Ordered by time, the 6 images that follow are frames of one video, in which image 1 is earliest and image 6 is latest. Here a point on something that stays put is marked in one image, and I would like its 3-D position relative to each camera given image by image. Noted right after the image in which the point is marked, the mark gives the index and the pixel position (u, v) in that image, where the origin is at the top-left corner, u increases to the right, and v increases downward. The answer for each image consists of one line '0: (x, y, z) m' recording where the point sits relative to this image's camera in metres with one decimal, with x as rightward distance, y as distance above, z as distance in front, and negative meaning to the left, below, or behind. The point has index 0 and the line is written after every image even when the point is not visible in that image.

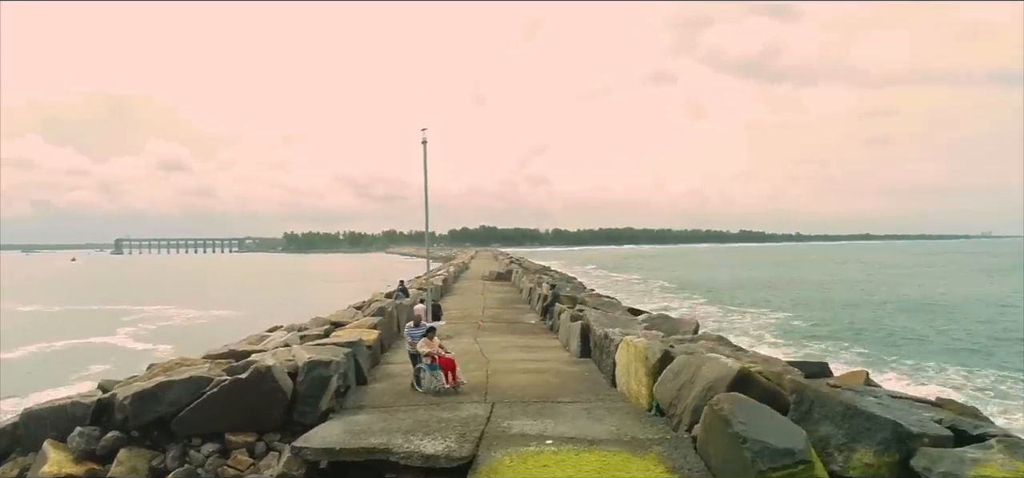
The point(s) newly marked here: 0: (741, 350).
0: (+1.6, -0.8, +5.4) m
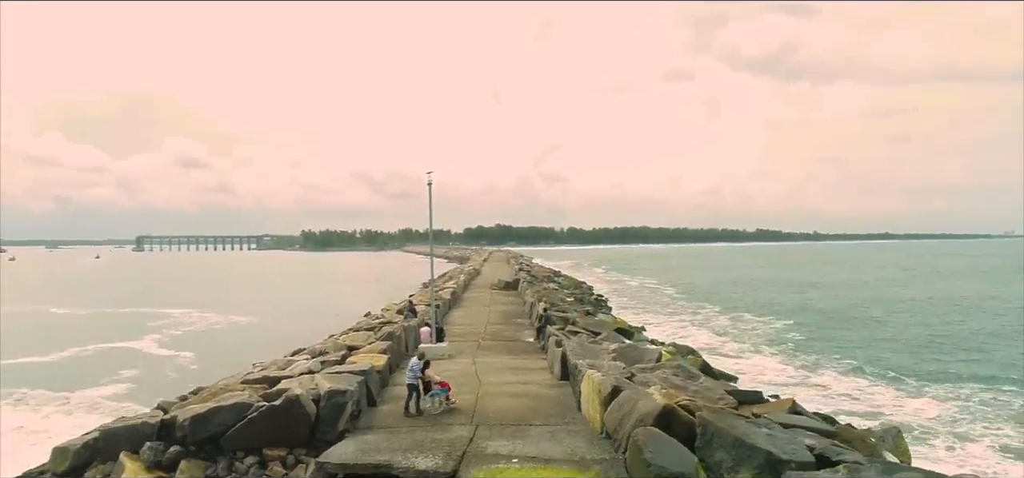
0: (+1.5, -1.2, +6.3) m
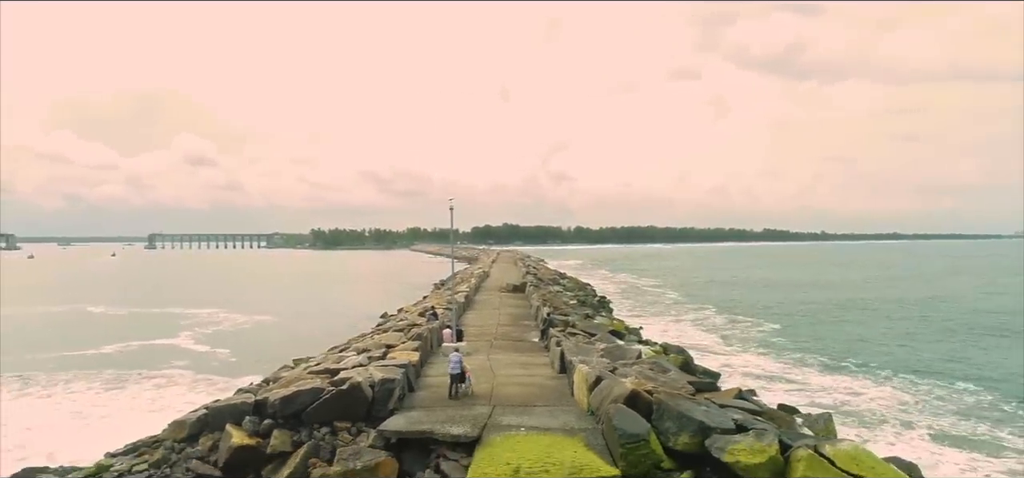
0: (+1.6, -1.4, +7.8) m
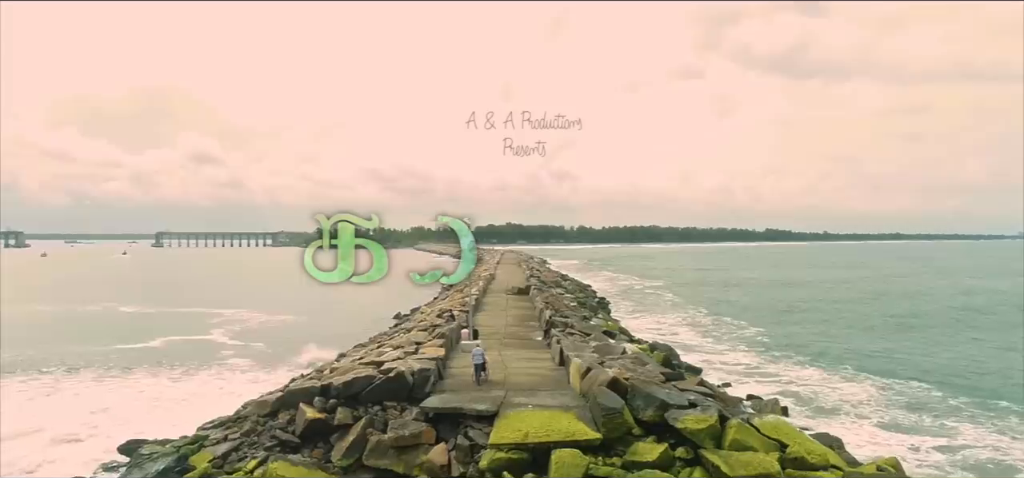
0: (+1.7, -1.6, +9.6) m
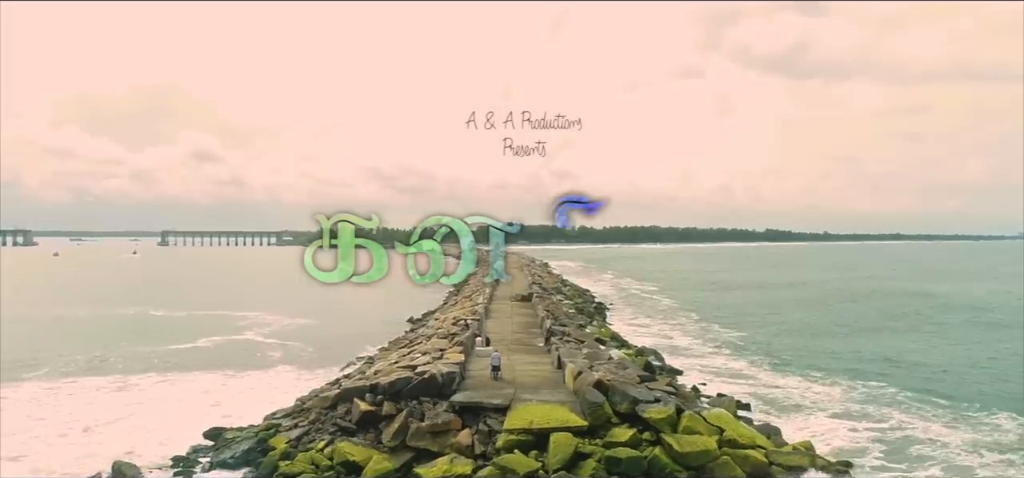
0: (+1.8, -2.1, +11.8) m
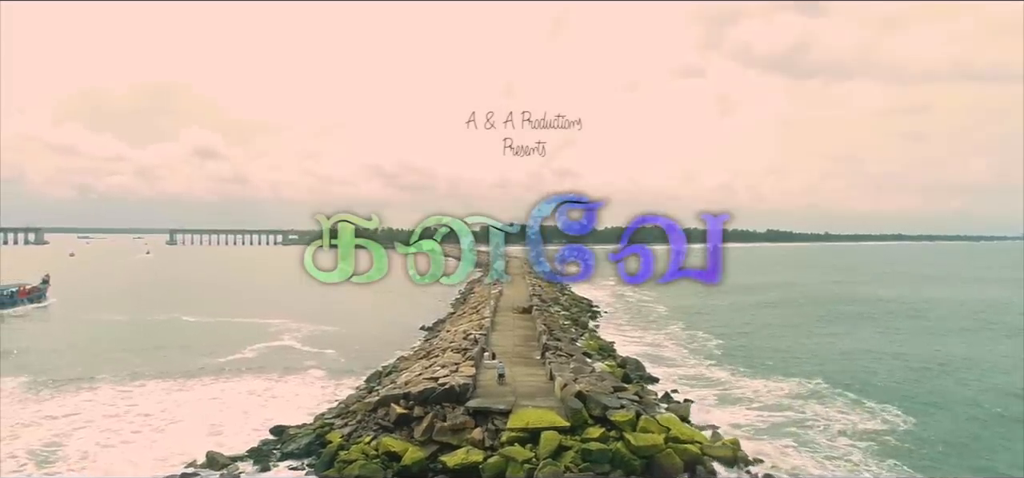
0: (+1.9, -2.8, +14.8) m
